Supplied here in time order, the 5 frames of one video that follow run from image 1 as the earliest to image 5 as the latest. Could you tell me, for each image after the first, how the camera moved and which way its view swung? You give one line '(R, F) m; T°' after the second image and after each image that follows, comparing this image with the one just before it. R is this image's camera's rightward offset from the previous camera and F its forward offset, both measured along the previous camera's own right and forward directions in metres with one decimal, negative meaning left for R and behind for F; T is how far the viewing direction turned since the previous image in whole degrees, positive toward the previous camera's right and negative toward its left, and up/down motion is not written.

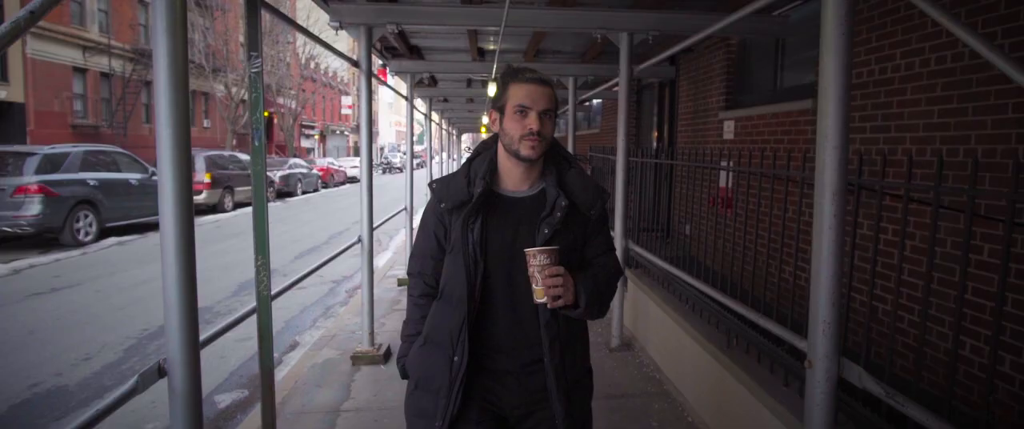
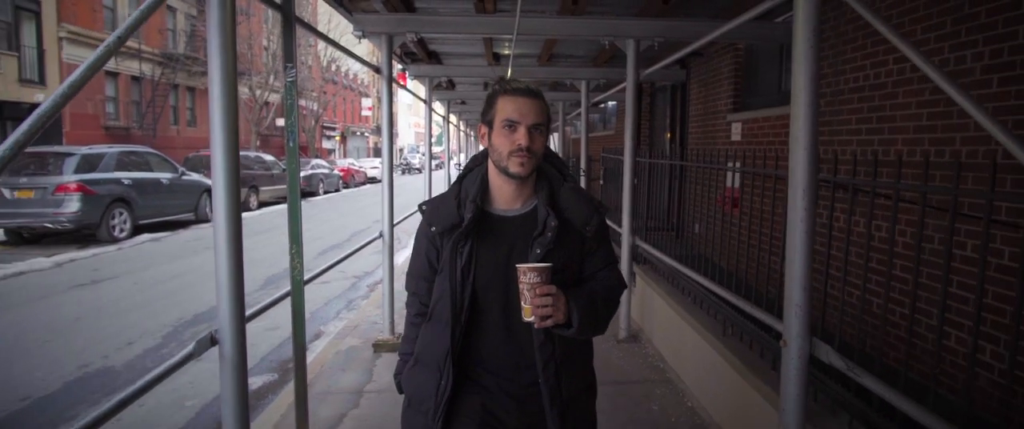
(+0.1, -0.3) m; -2°
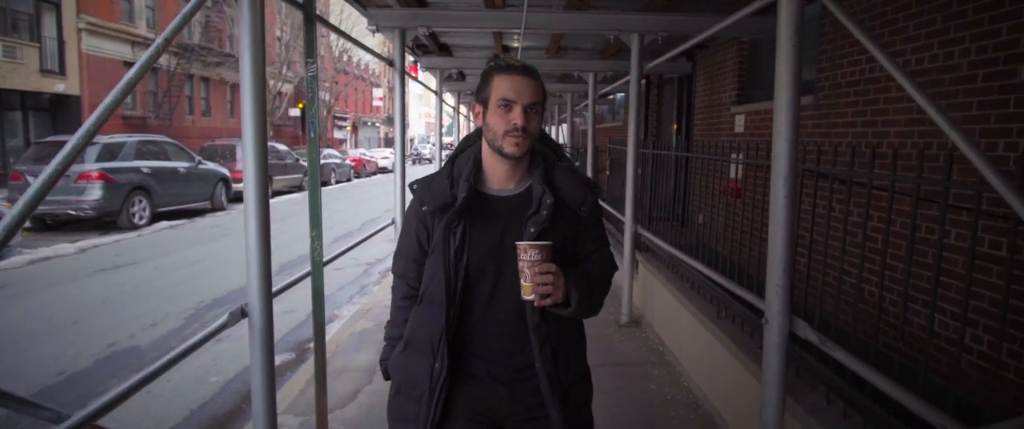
(0.0, -0.2) m; -1°
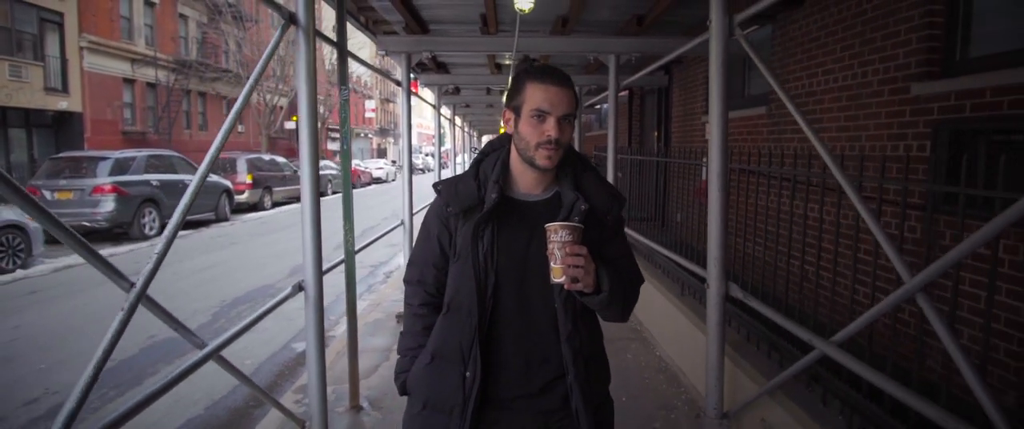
(0.0, -0.7) m; +1°
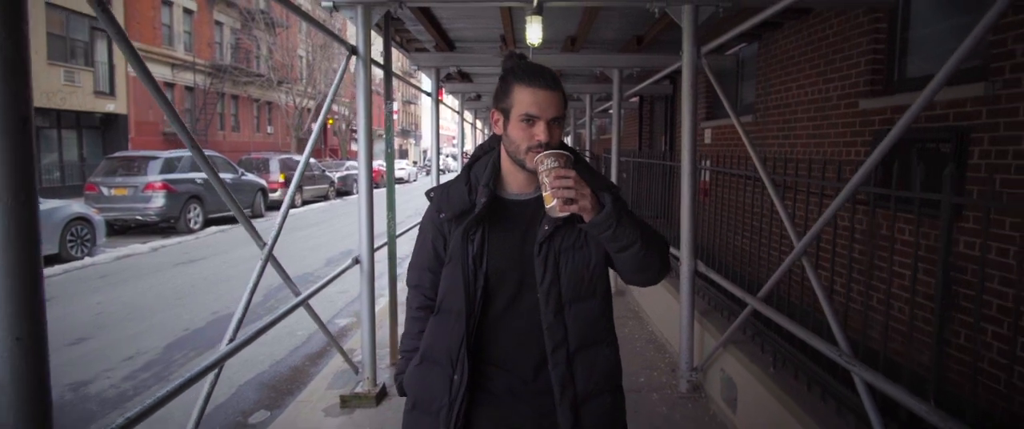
(+0.1, -0.9) m; -2°
